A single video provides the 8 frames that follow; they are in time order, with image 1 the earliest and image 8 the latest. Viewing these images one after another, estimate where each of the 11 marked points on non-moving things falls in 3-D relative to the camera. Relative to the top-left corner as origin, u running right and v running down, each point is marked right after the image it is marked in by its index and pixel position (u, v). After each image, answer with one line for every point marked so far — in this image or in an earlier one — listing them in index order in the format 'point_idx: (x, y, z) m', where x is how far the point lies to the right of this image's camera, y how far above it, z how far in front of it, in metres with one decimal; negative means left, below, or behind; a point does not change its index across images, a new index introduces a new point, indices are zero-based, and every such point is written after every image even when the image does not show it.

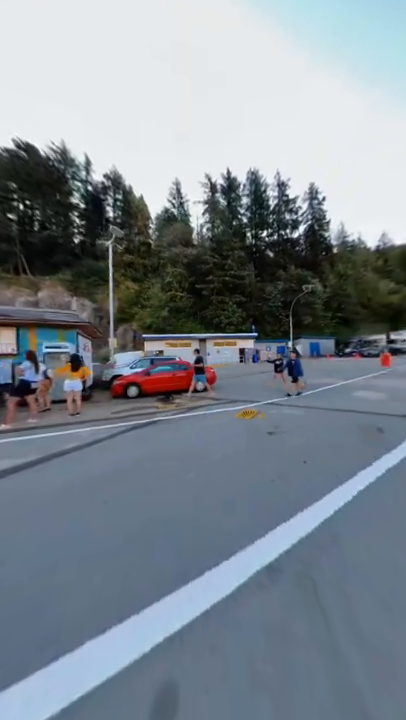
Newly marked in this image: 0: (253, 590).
0: (-9.9, -2.2, -4.9) m
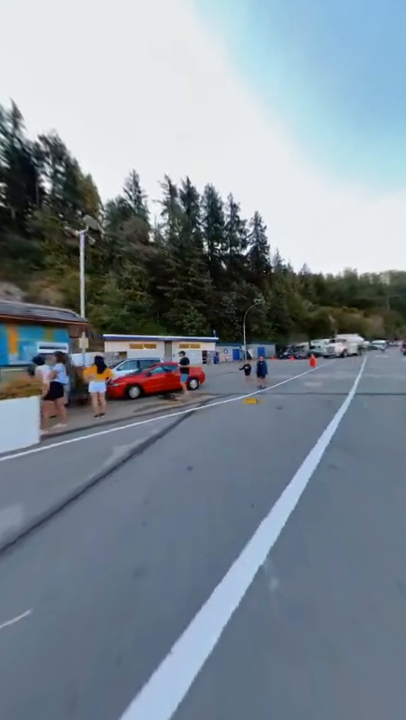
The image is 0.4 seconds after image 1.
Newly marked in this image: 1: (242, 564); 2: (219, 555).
0: (-6.7, -2.1, -7.0) m
1: (-7.0, -2.1, -6.6) m
2: (-7.2, -2.2, -6.4) m
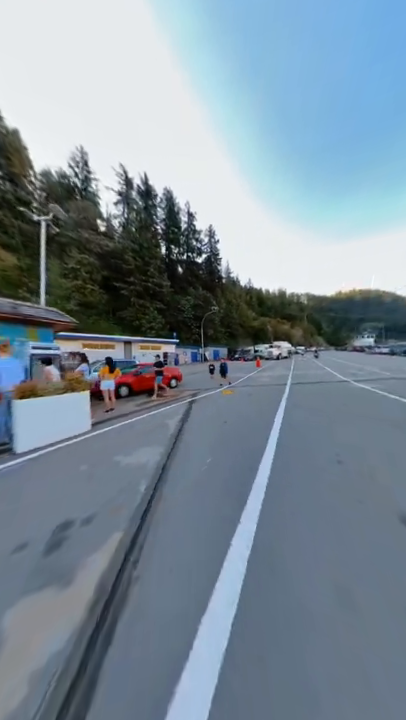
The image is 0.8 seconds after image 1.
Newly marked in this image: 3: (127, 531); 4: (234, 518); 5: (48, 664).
0: (-3.0, -1.9, -7.1) m
1: (-3.5, -2.0, -6.8) m
2: (-3.7, -2.0, -6.7) m
3: (-4.8, -2.2, -5.8) m
4: (-3.2, -2.0, -6.5) m
5: (-5.4, -1.9, -7.3) m
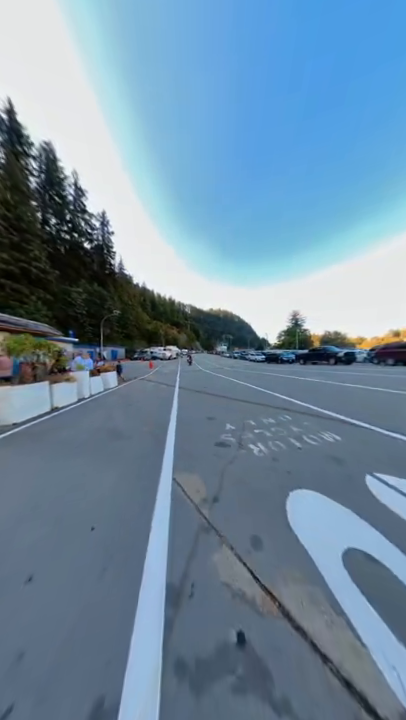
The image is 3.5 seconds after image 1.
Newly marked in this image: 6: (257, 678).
0: (+0.7, -1.9, +2.8) m
1: (+0.2, -2.0, +2.7) m
2: (-0.1, -2.0, +2.7) m
3: (-1.5, -2.1, +2.7) m
4: (+0.2, -2.0, +3.2) m
5: (-1.0, -1.9, +1.2) m
6: (+0.3, -1.7, +0.8) m
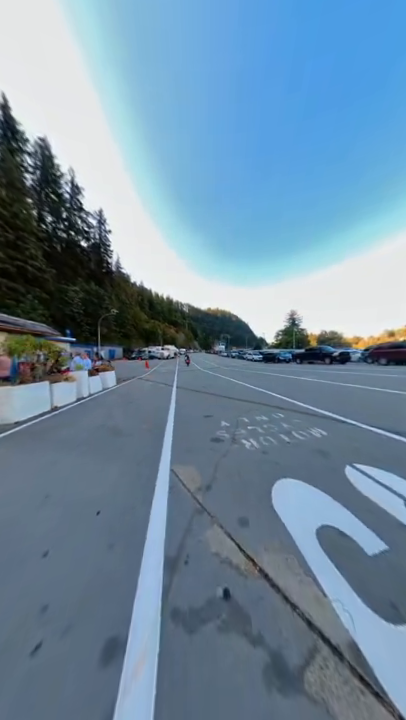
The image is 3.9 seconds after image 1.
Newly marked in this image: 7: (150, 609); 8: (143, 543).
0: (+0.7, -1.9, +3.0) m
1: (+0.1, -2.0, +2.9) m
2: (-0.1, -2.0, +2.9) m
3: (-1.5, -2.1, +2.9) m
4: (+0.1, -2.0, +3.4) m
5: (-1.0, -1.9, +1.4) m
6: (+0.2, -1.7, +1.0) m
7: (-0.4, -1.8, +1.1) m
8: (-0.6, -2.0, +1.6) m
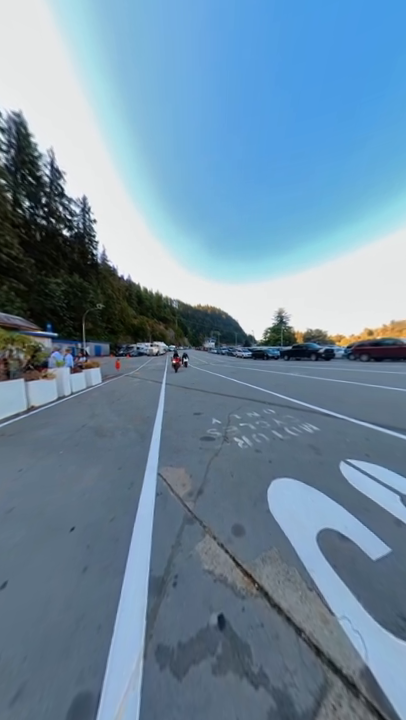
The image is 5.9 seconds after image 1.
0: (+0.5, -1.8, +2.9) m
1: (0.0, -1.9, +2.8) m
2: (-0.3, -1.9, +2.7) m
3: (-1.7, -2.0, +2.6) m
4: (-0.1, -1.9, +3.2) m
5: (-1.1, -1.8, +1.1) m
6: (+0.2, -1.7, +0.9) m
7: (-0.4, -1.7, +0.9) m
8: (-0.7, -1.9, +1.4) m
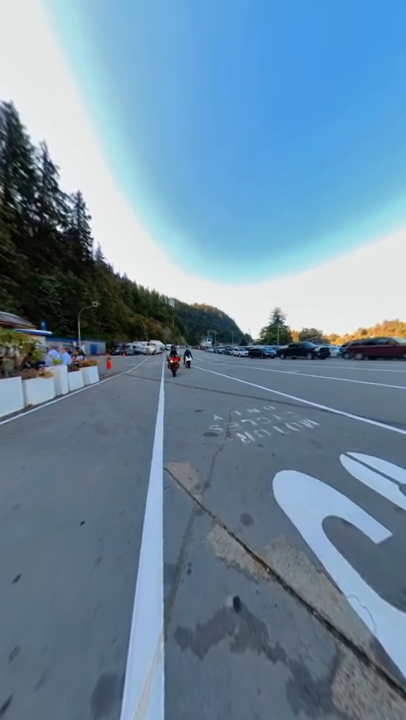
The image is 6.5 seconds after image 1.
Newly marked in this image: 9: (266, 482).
0: (+0.6, -1.8, +2.9) m
1: (0.0, -1.8, +2.8) m
2: (-0.2, -1.9, +2.8) m
3: (-1.6, -2.0, +2.6) m
4: (0.0, -1.8, +3.3) m
5: (-1.0, -1.8, +1.1) m
6: (+0.3, -1.6, +0.9) m
7: (-0.3, -1.7, +0.9) m
8: (-0.6, -1.8, +1.4) m
9: (+0.9, -1.8, +2.2) m
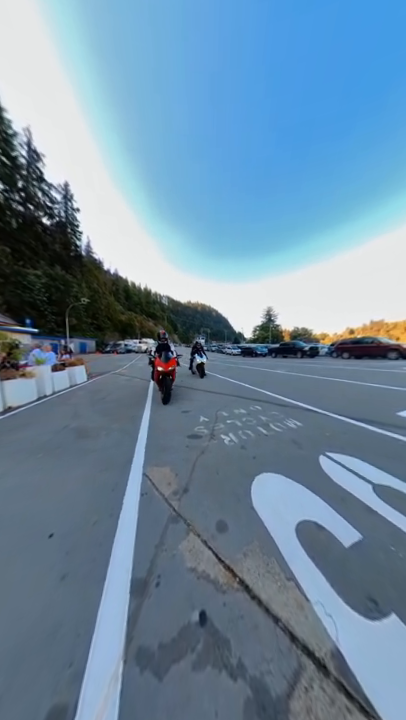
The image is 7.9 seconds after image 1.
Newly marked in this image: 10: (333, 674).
0: (+0.3, -1.8, +2.9) m
1: (-0.3, -1.9, +2.8) m
2: (-0.5, -1.9, +2.7) m
3: (-1.9, -2.0, +2.5) m
4: (-0.3, -1.8, +3.2) m
5: (-1.2, -1.8, +1.1) m
6: (+0.1, -1.7, +0.9) m
7: (-0.5, -1.7, +0.9) m
8: (-0.9, -1.9, +1.4) m
9: (+0.6, -1.8, +2.2) m
10: (+0.6, -1.5, +0.7) m
